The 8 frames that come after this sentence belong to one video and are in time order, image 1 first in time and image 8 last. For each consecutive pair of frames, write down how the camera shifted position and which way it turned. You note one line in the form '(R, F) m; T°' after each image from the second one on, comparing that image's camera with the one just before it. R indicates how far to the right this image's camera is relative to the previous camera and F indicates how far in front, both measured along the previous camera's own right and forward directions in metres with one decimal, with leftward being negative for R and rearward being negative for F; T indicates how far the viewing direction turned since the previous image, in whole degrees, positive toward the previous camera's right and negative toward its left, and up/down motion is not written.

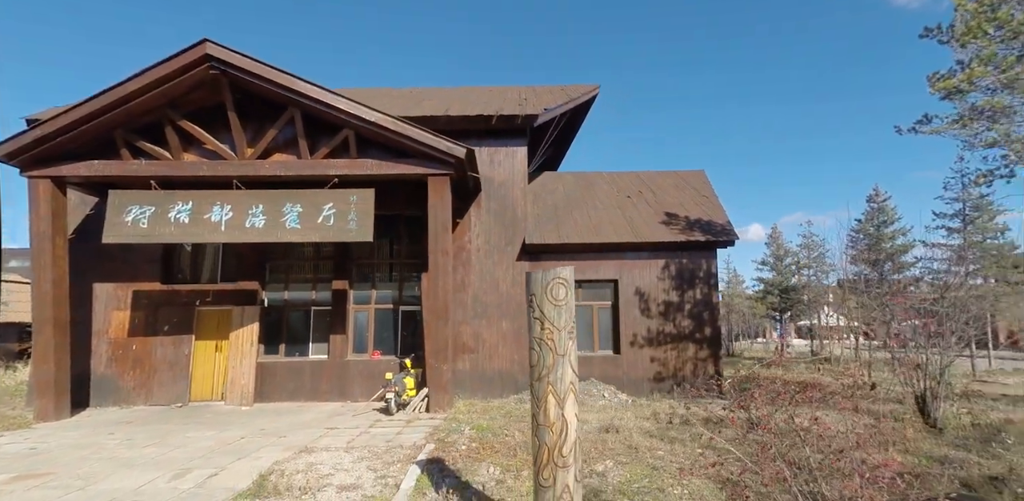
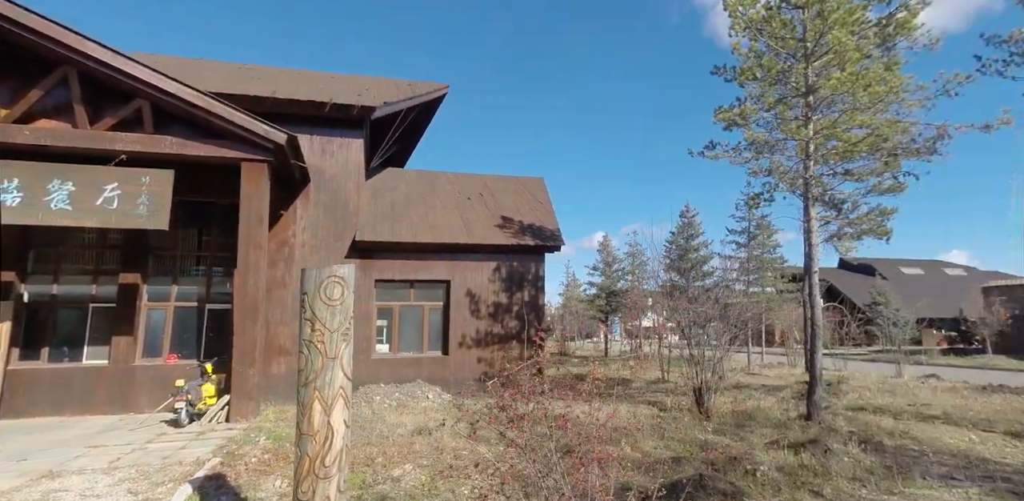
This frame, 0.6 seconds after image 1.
(+0.5, 0.0) m; +15°
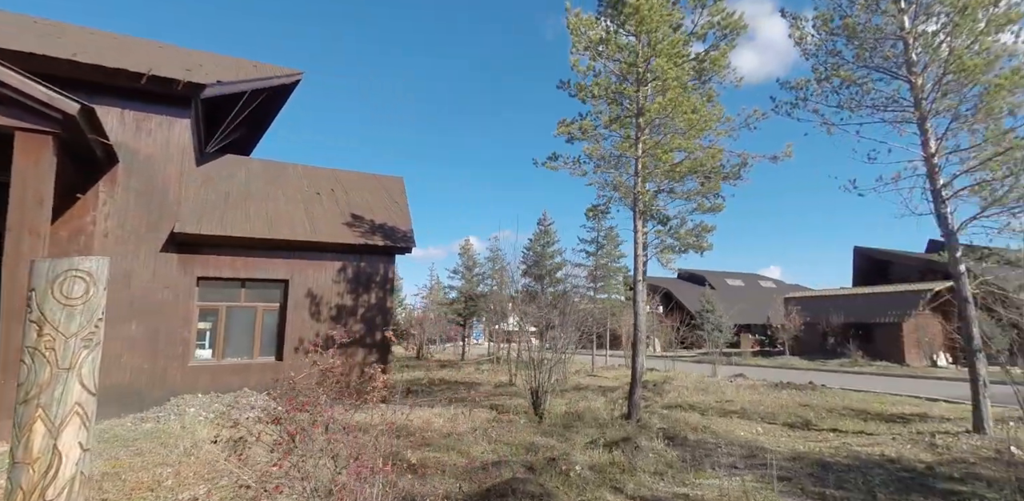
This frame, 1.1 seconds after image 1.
(+0.5, +0.1) m; +14°
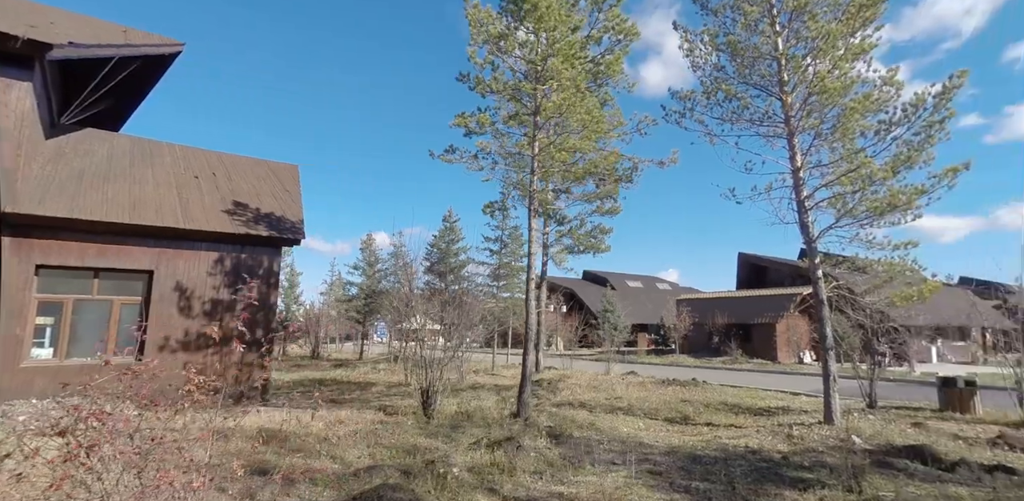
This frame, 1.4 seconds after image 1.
(+0.3, +0.2) m; +9°
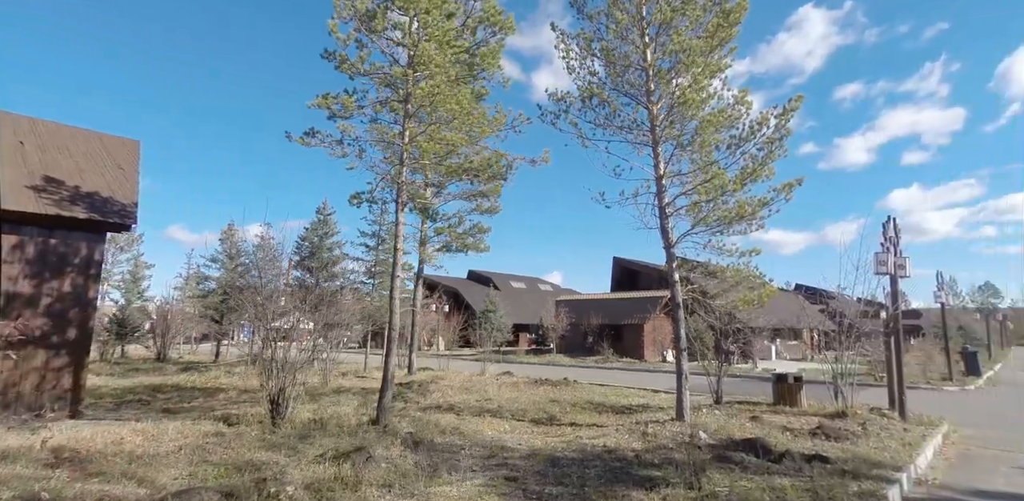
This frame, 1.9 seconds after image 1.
(+0.3, +0.3) m; +12°
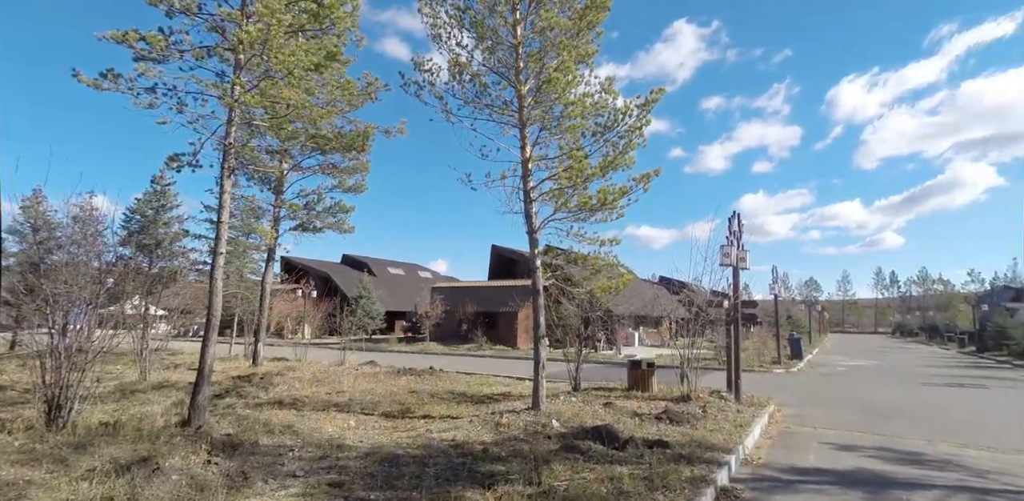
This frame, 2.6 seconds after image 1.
(+0.5, +0.5) m; +12°
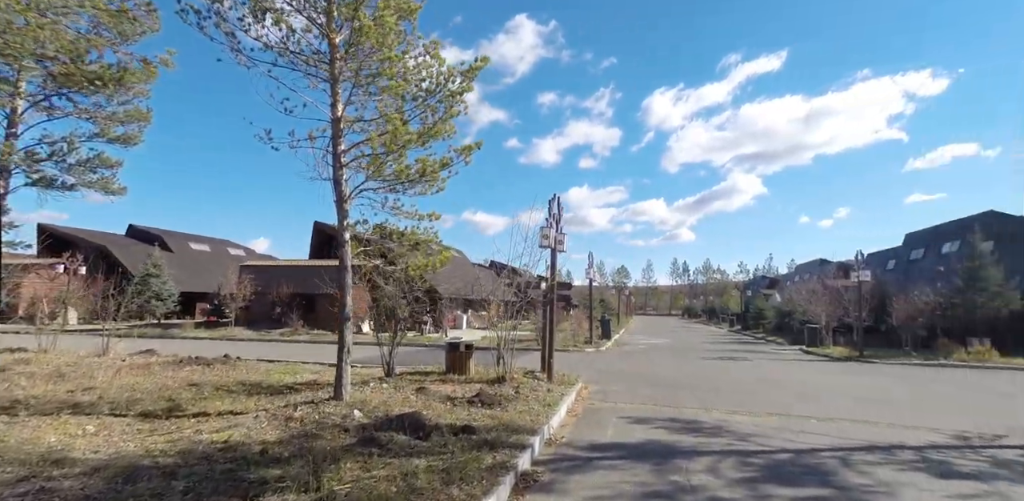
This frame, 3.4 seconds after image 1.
(+0.4, +0.6) m; +17°
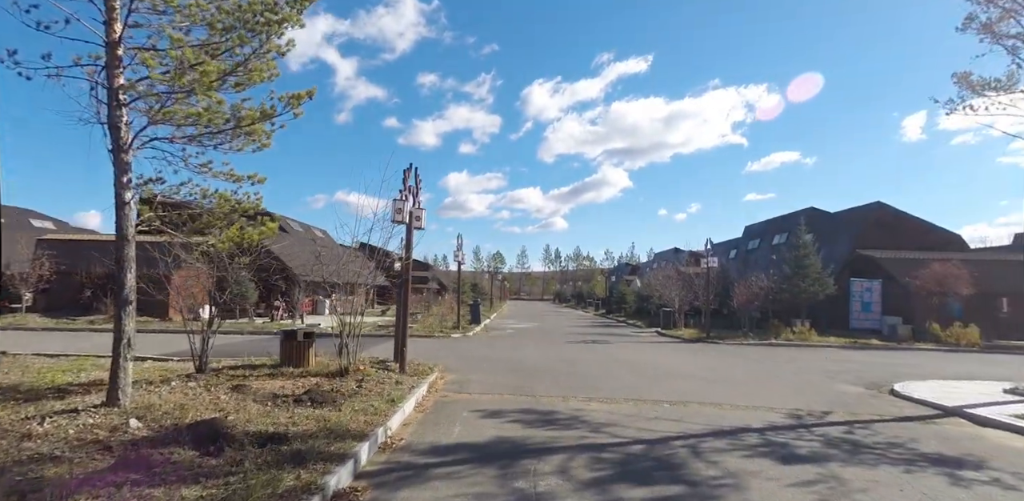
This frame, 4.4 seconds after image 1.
(+0.5, +0.9) m; +13°
